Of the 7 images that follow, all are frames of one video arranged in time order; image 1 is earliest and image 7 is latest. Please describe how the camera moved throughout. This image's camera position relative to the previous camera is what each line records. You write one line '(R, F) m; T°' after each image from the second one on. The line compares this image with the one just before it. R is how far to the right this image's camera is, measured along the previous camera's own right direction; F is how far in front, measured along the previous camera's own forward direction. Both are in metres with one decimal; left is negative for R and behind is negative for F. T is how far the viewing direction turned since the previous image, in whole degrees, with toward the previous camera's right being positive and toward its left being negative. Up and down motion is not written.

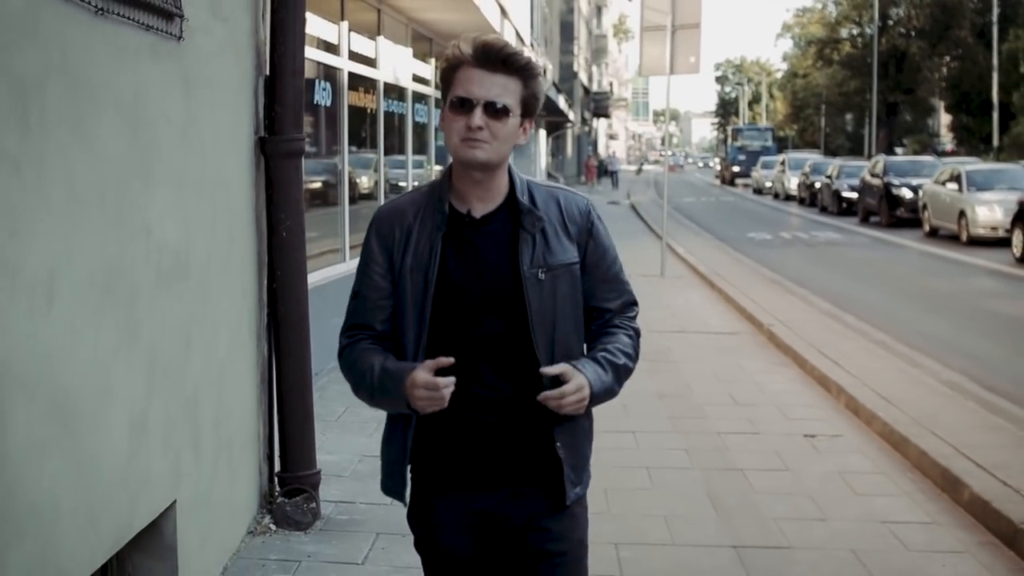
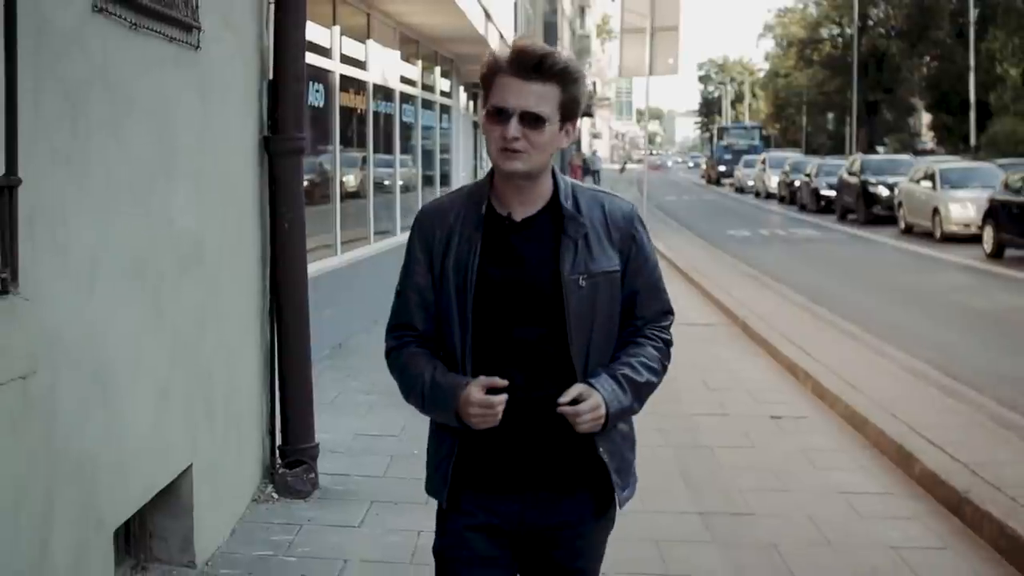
(0.0, -0.5) m; +1°
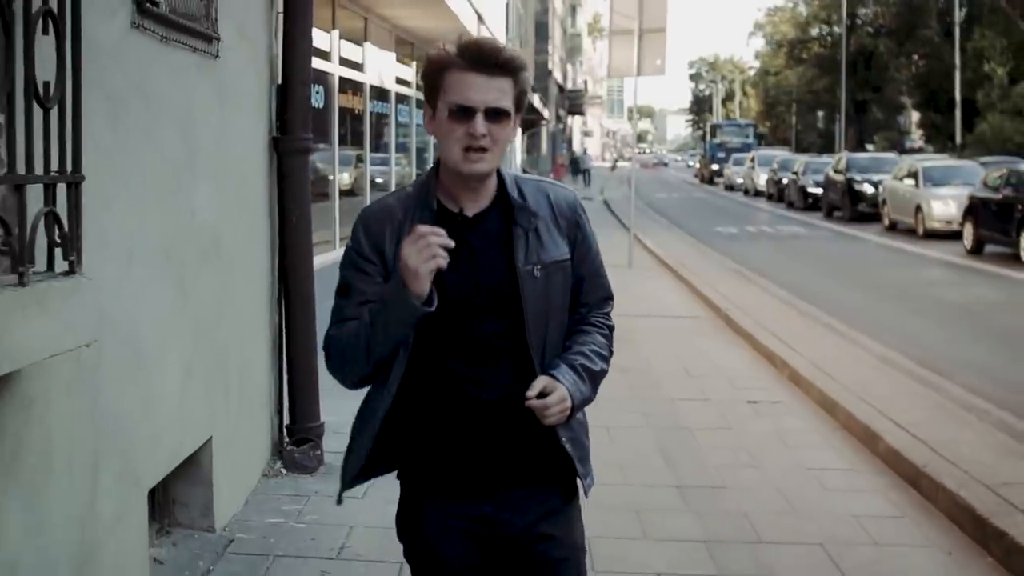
(0.0, -0.5) m; 0°
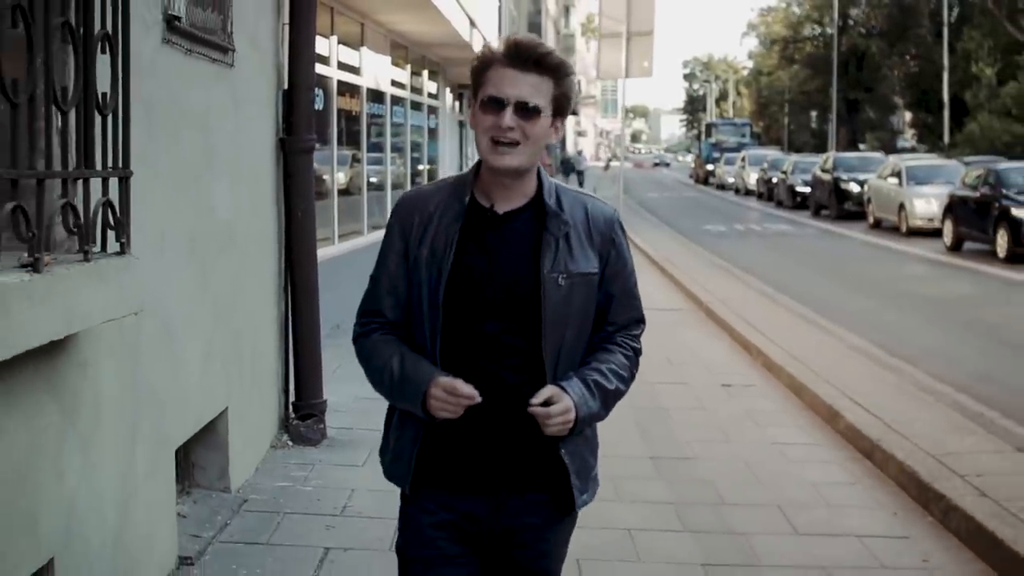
(0.0, -0.6) m; 0°
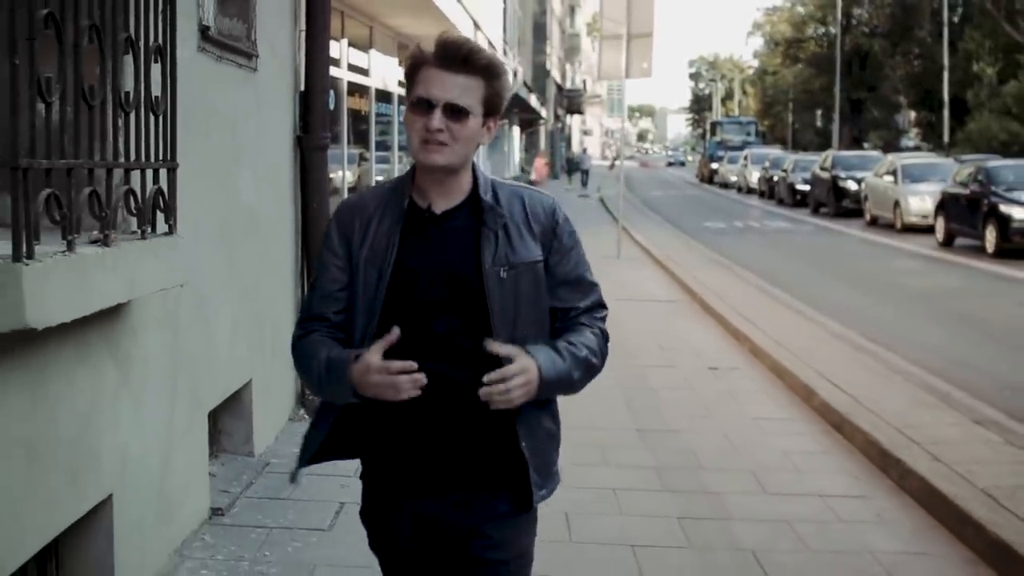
(0.0, -0.6) m; 0°
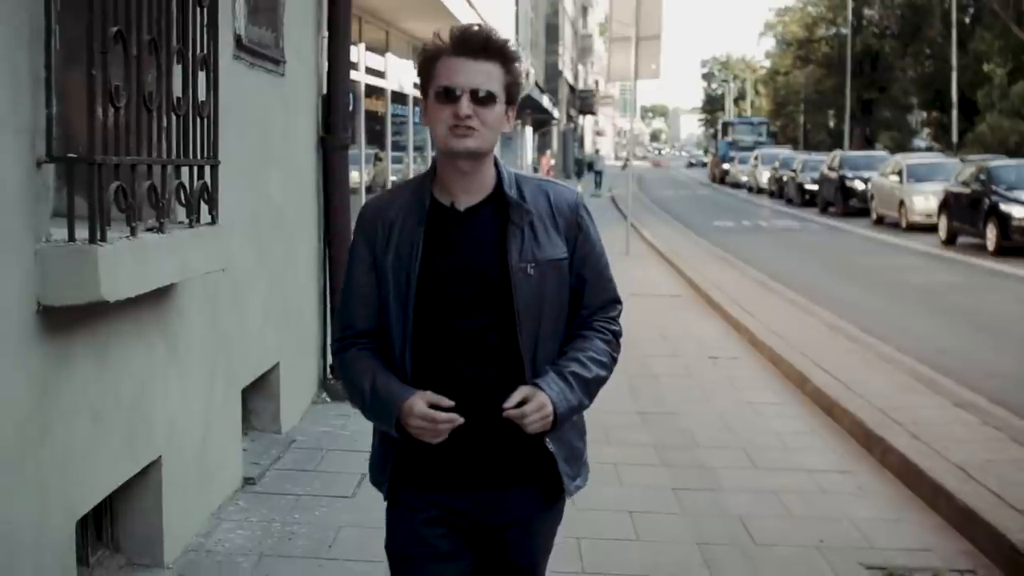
(0.0, -0.5) m; -1°
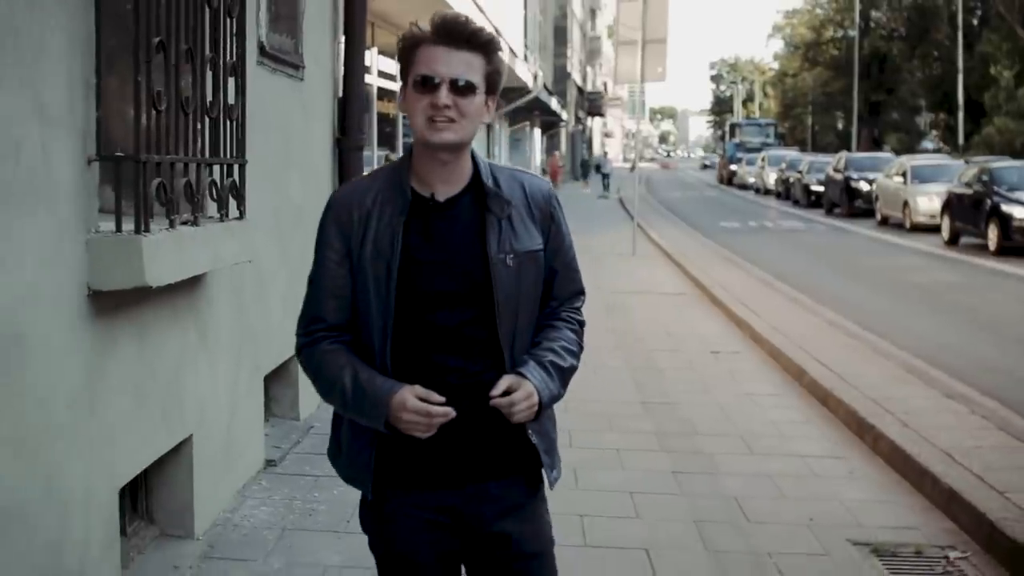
(0.0, -0.3) m; 0°
